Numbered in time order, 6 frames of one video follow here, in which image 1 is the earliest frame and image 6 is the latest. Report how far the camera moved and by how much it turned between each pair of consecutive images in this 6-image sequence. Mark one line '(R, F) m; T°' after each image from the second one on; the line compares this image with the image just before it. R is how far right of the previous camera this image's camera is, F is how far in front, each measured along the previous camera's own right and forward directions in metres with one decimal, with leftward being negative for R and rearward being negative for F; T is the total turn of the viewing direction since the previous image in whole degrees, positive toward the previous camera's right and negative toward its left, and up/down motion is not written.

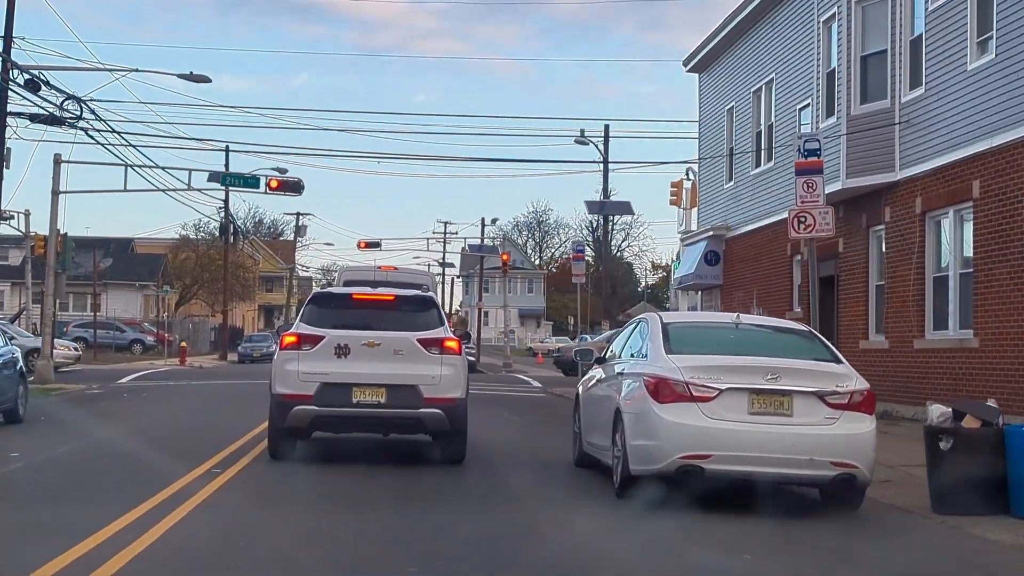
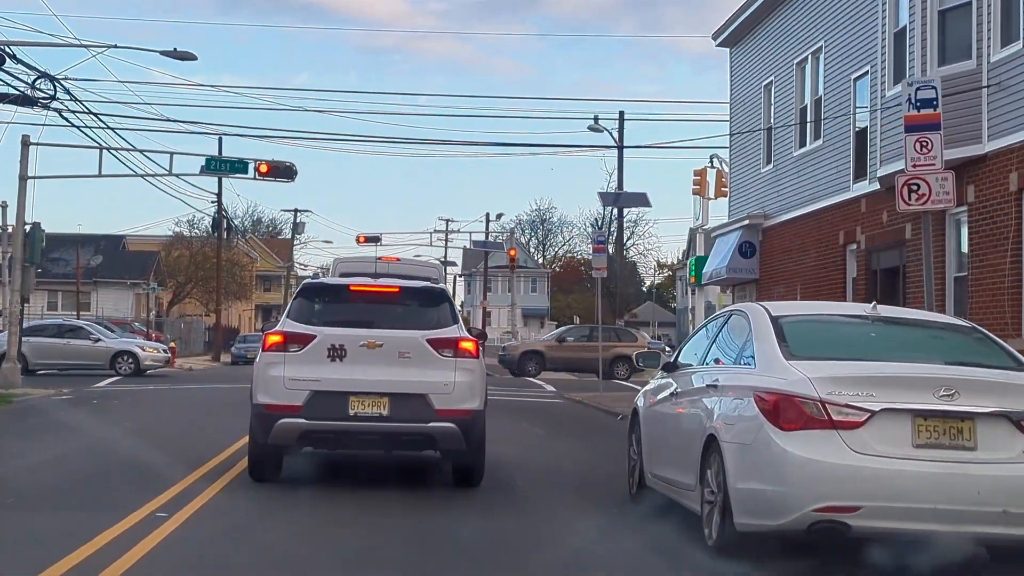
(-0.3, +2.4) m; 0°
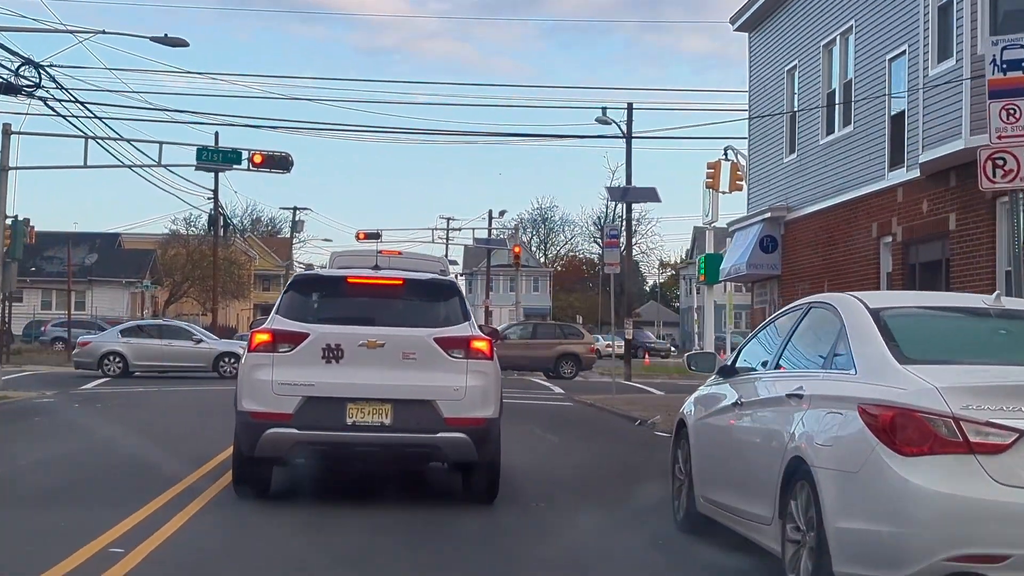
(-0.2, +1.3) m; 0°
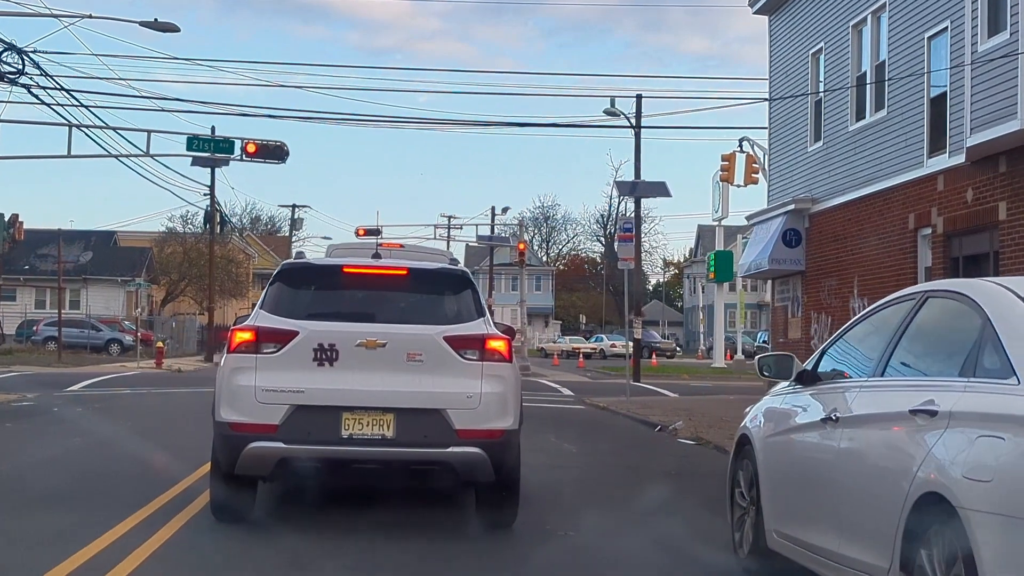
(-0.2, +1.2) m; 0°
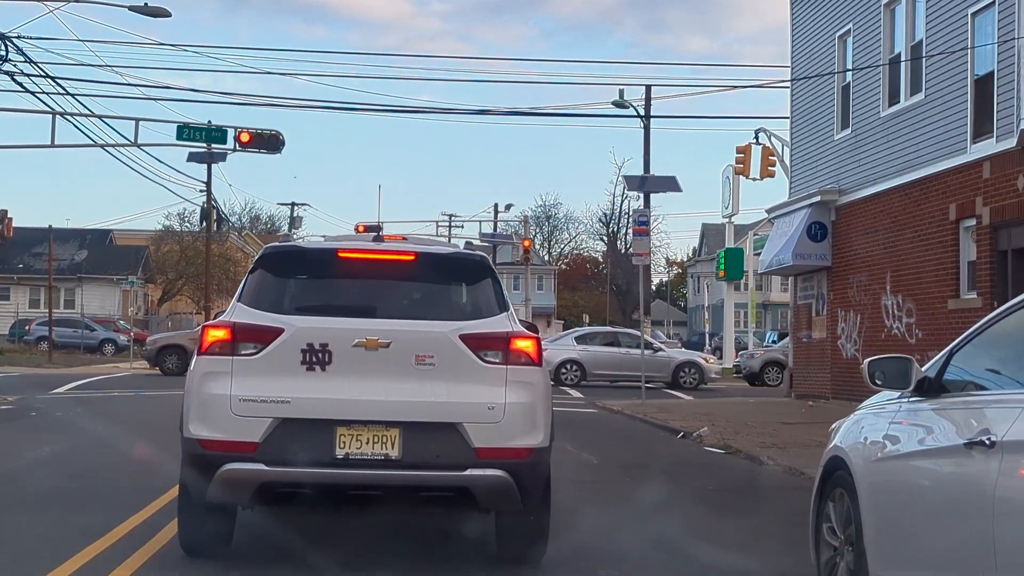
(-0.2, +1.2) m; 0°
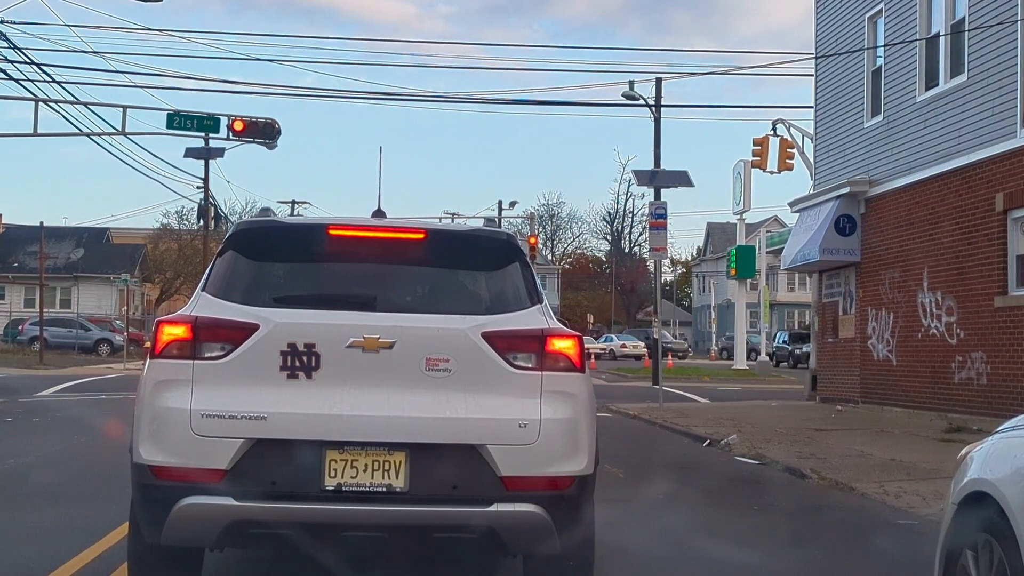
(-0.1, +1.1) m; 0°
